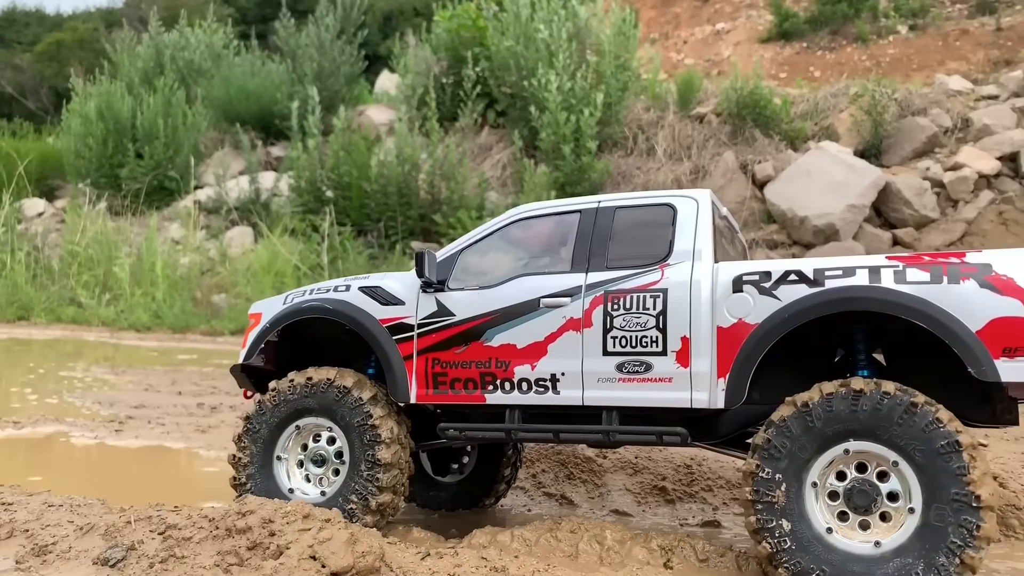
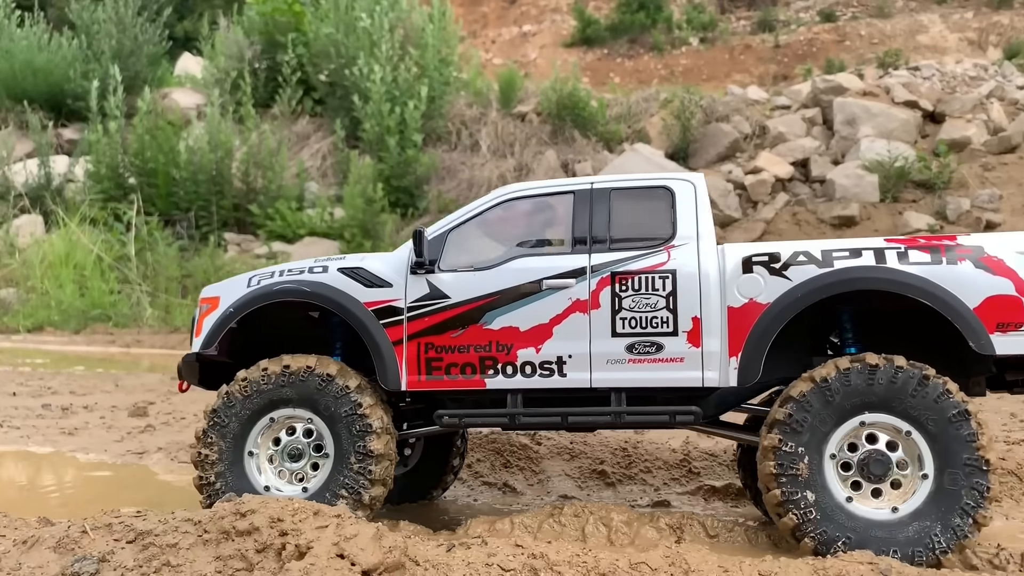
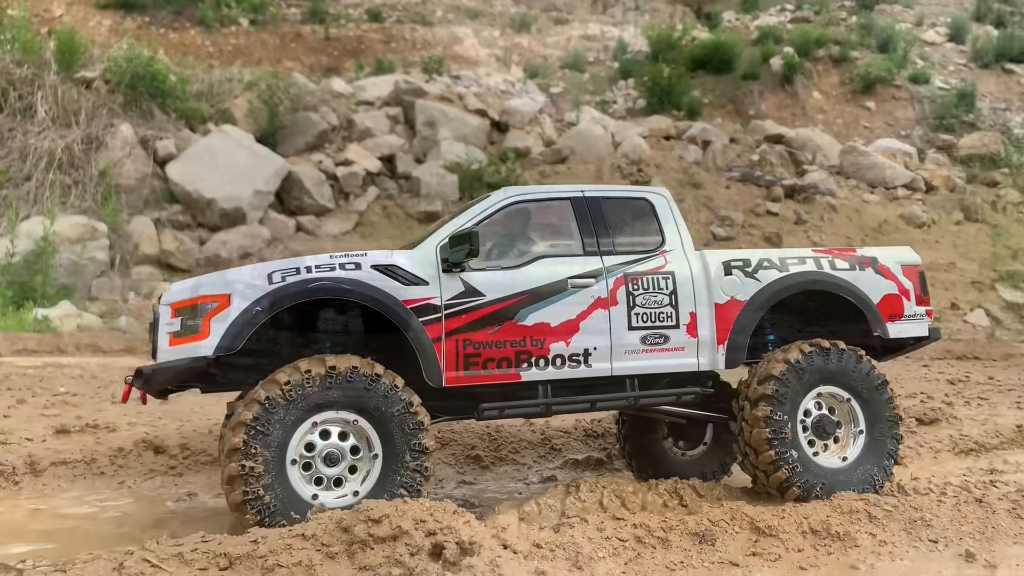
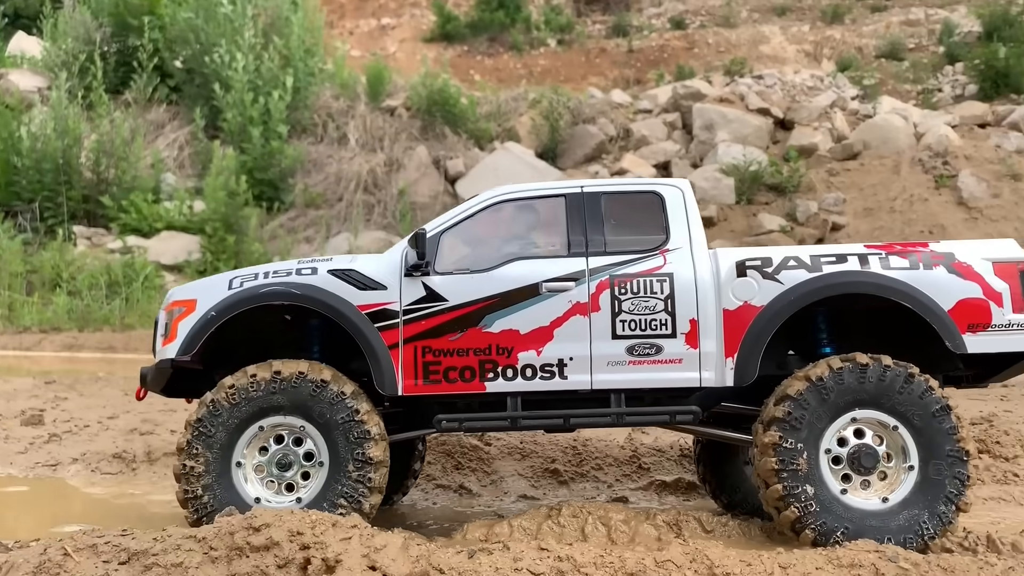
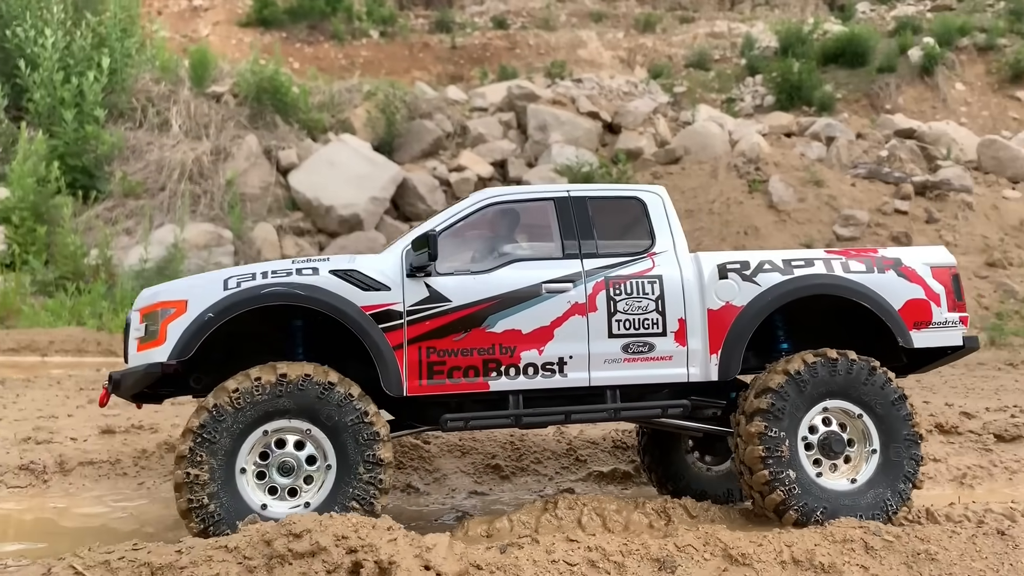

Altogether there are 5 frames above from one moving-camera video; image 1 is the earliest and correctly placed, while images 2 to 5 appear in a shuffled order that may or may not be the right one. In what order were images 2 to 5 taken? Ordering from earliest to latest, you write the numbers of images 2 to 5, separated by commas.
2, 4, 5, 3
